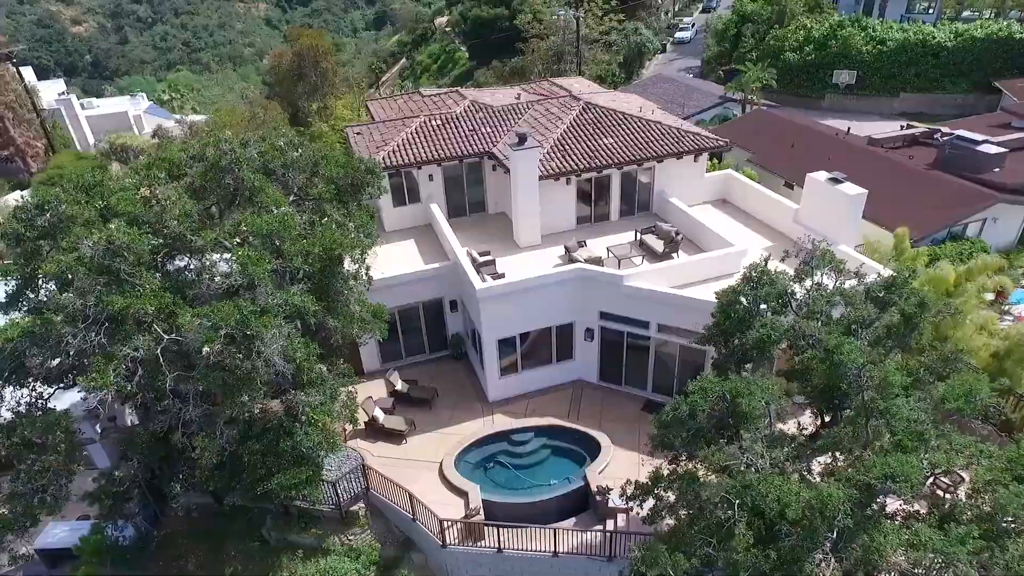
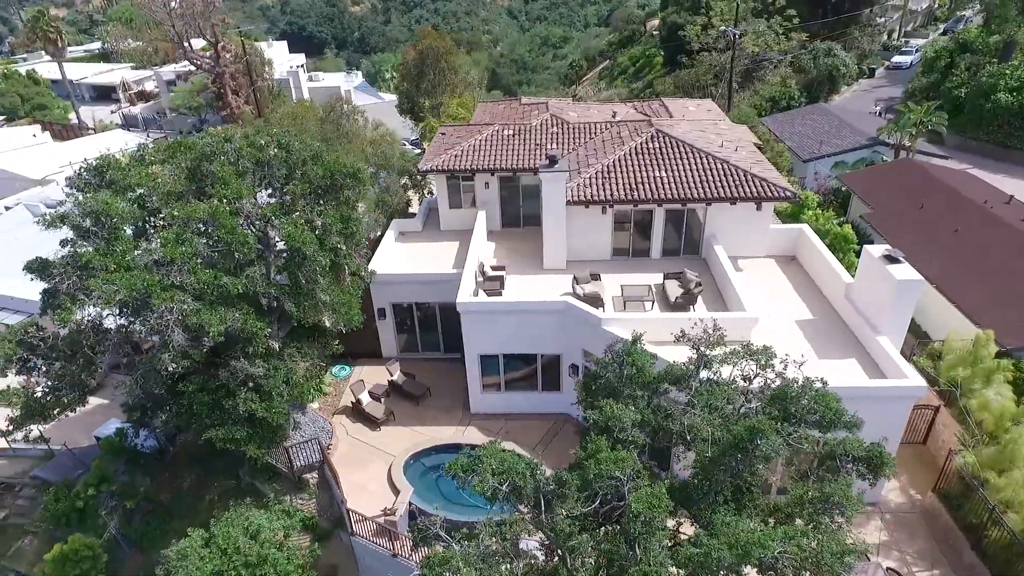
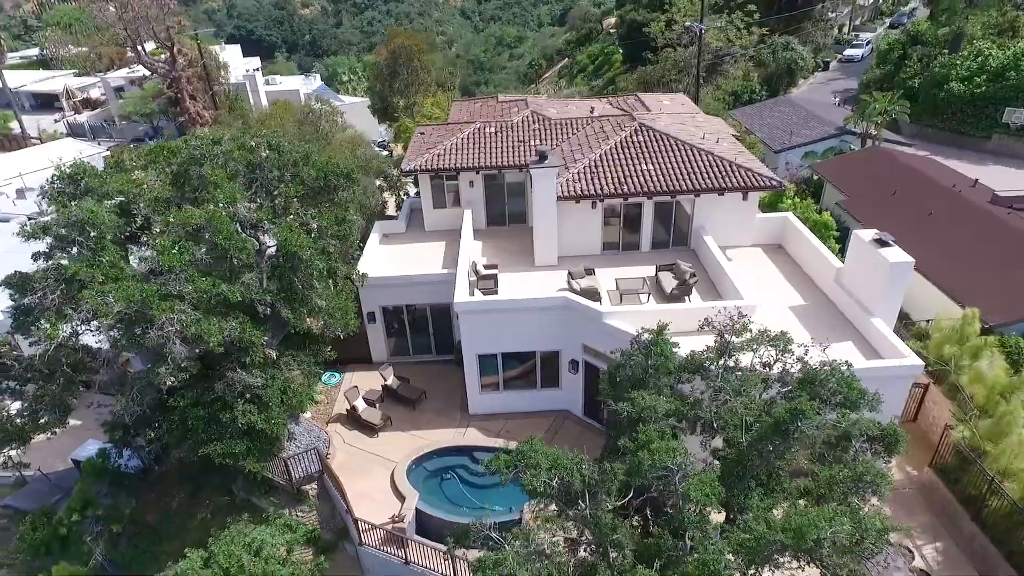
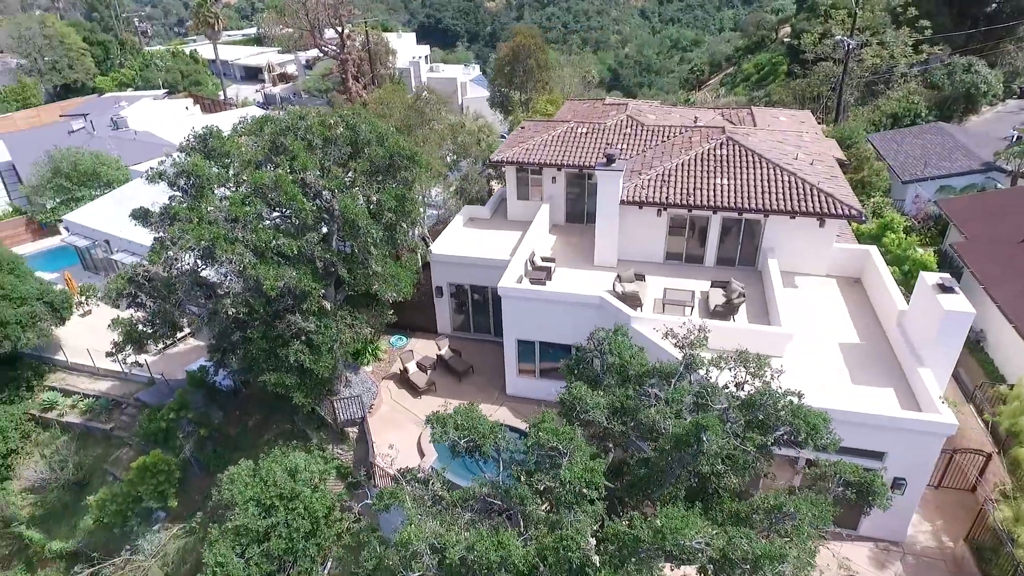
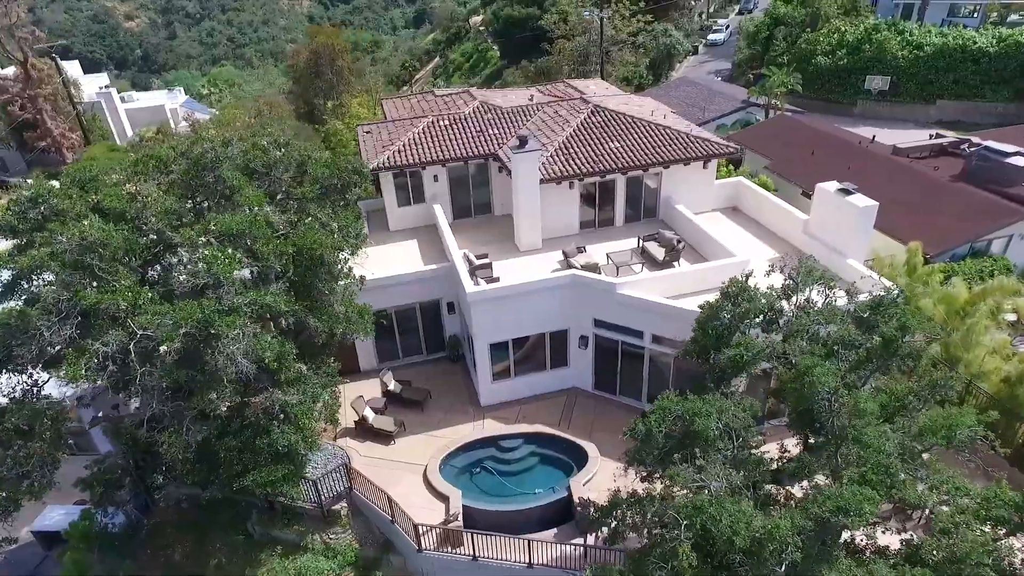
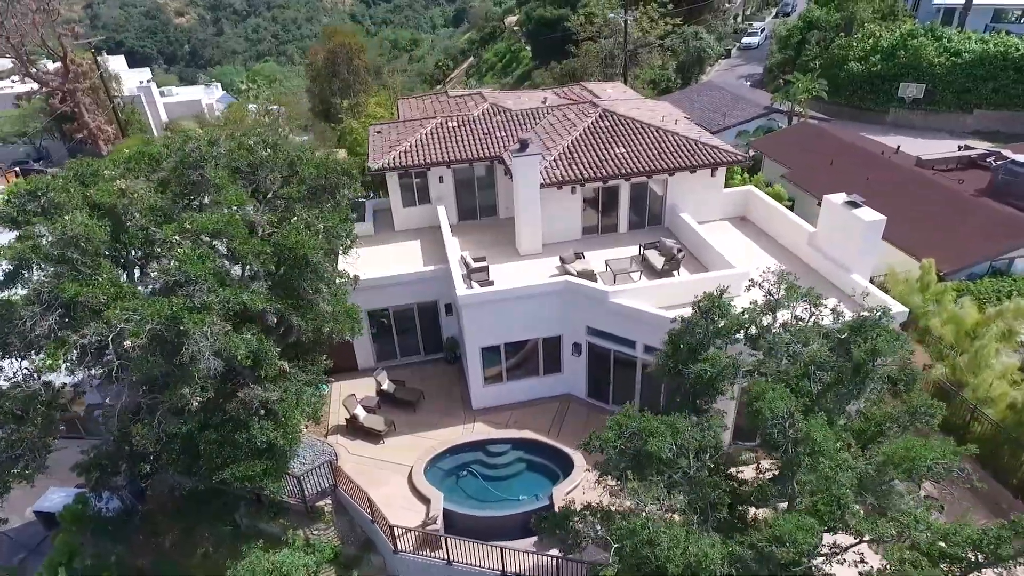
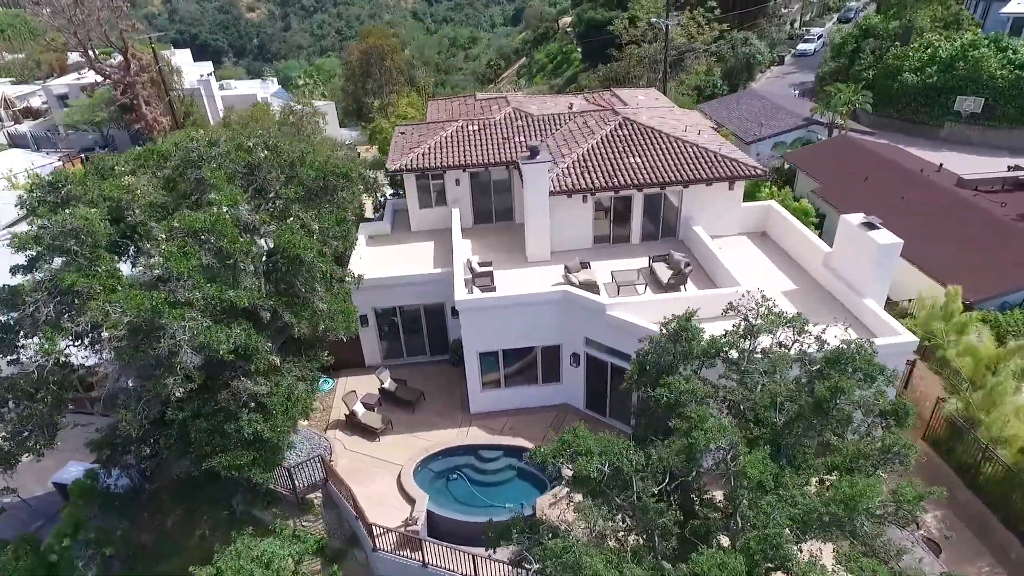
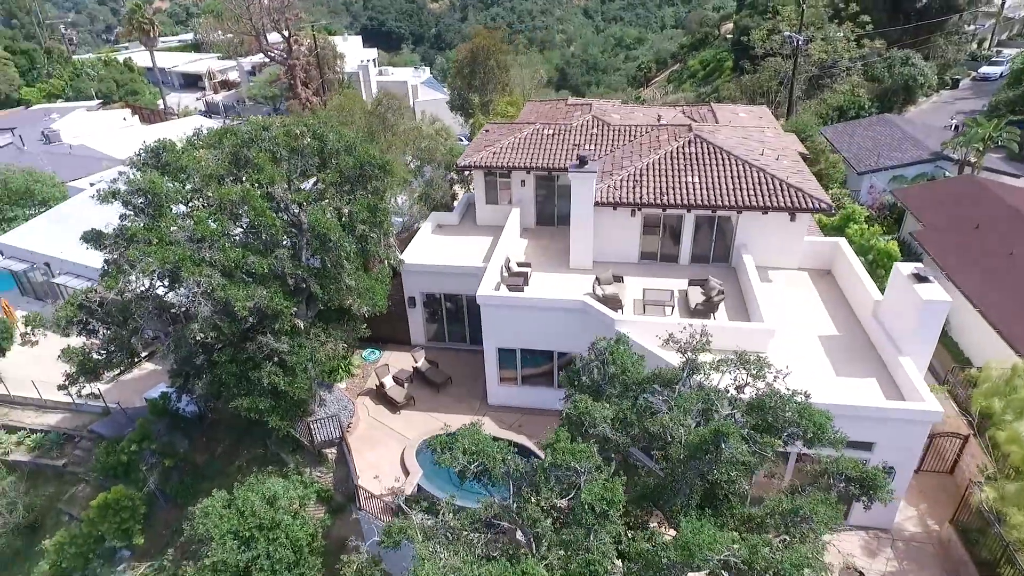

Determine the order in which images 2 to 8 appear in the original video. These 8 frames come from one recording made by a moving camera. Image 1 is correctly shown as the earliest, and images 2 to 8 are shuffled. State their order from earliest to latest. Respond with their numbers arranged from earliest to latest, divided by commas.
5, 6, 7, 3, 2, 8, 4
